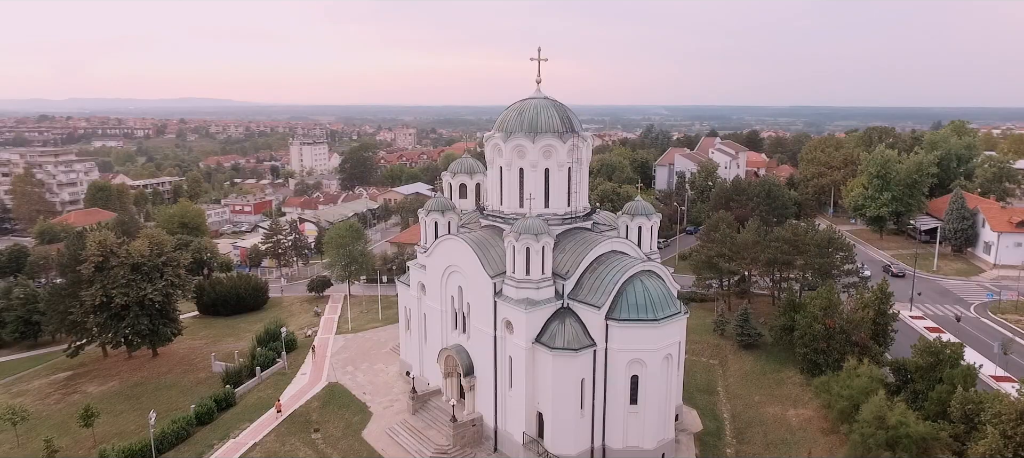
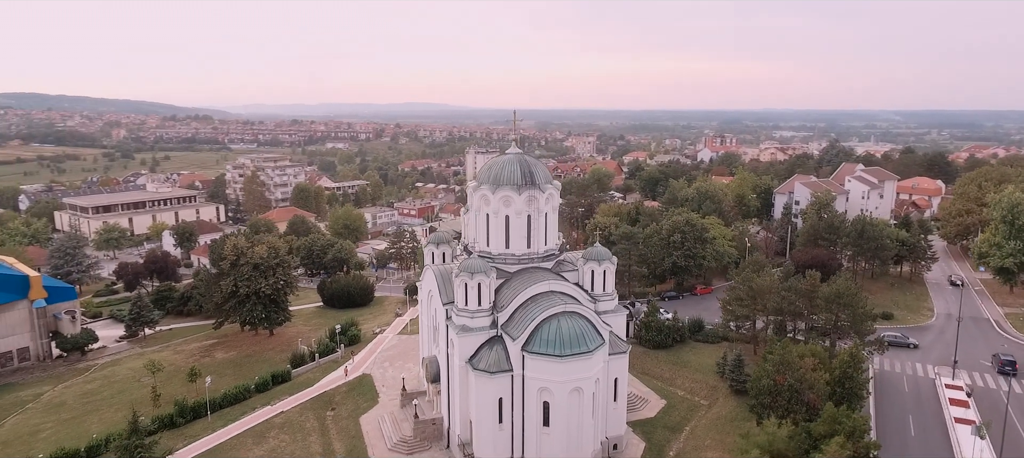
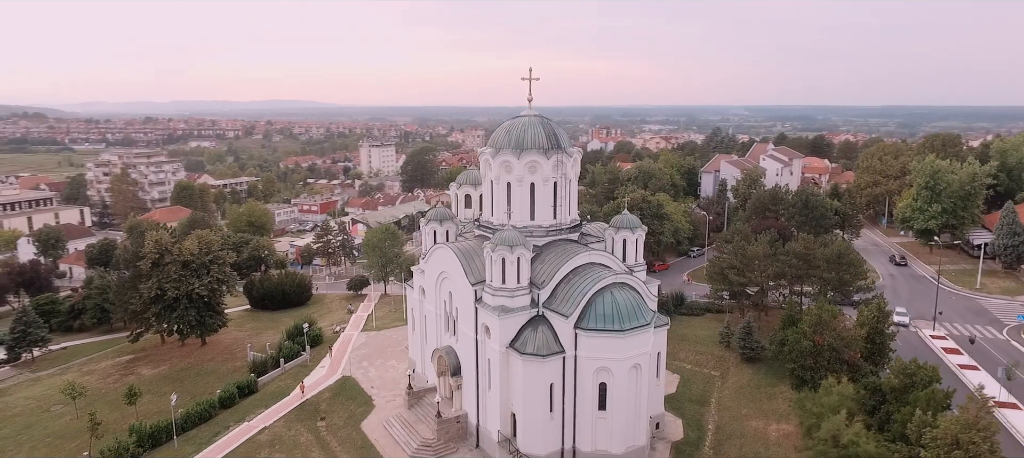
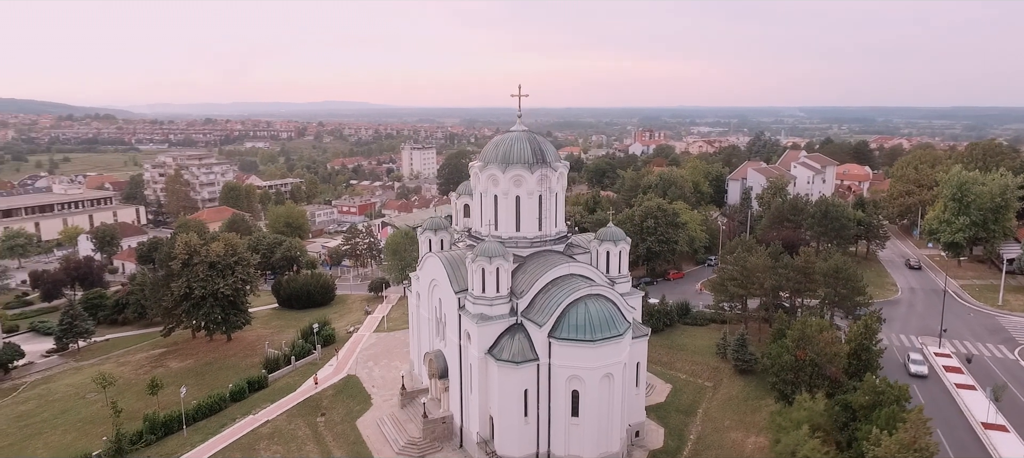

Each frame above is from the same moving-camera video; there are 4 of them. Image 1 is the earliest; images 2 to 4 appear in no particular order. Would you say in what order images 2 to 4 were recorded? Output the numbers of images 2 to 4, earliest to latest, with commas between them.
3, 4, 2
